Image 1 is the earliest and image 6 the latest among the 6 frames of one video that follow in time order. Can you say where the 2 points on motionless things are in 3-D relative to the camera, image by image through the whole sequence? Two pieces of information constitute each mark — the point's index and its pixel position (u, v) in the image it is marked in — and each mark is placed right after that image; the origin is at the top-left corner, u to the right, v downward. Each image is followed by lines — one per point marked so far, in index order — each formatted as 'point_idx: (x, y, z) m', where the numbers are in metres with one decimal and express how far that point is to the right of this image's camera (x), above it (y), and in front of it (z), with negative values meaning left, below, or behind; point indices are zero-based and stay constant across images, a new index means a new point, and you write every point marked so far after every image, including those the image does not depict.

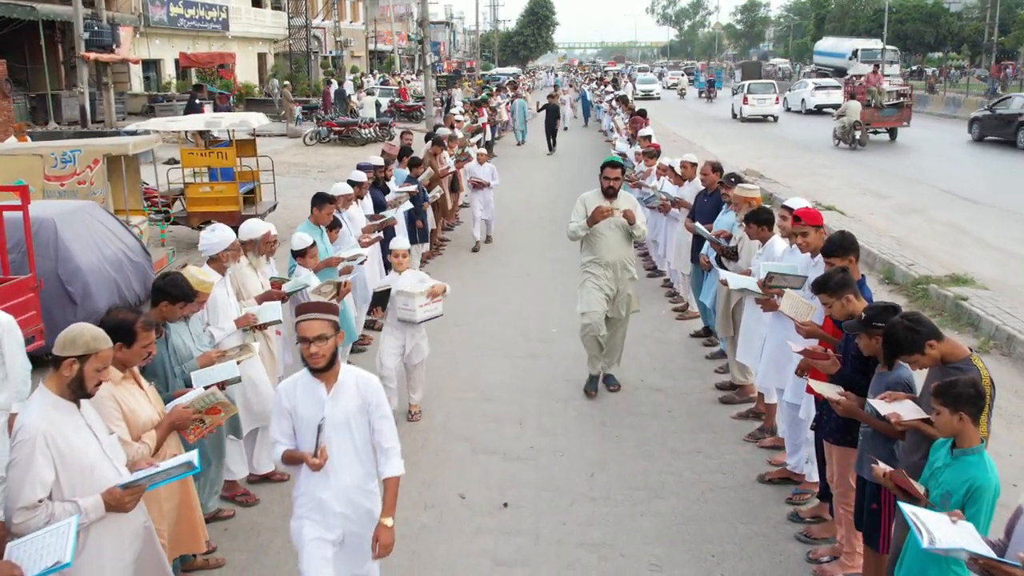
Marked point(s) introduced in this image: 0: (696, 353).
0: (+1.3, -0.5, +8.3) m
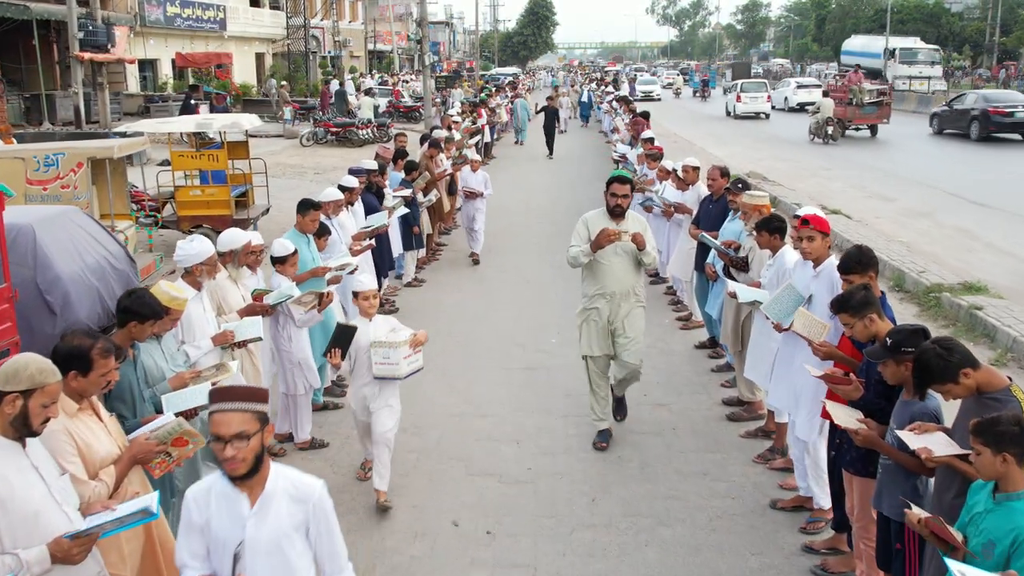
0: (+1.3, -0.5, +7.9) m
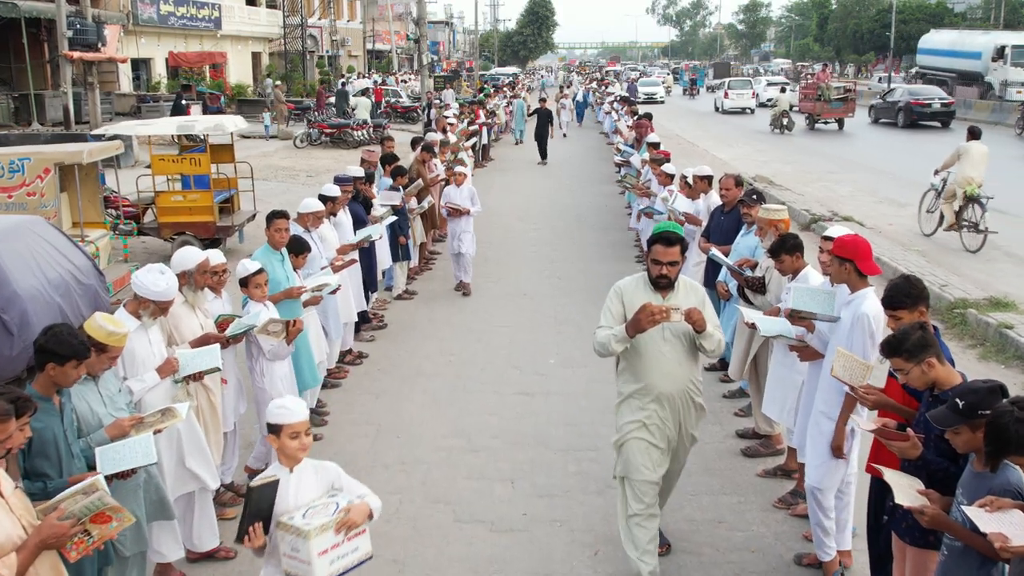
0: (+1.3, -0.6, +7.3) m
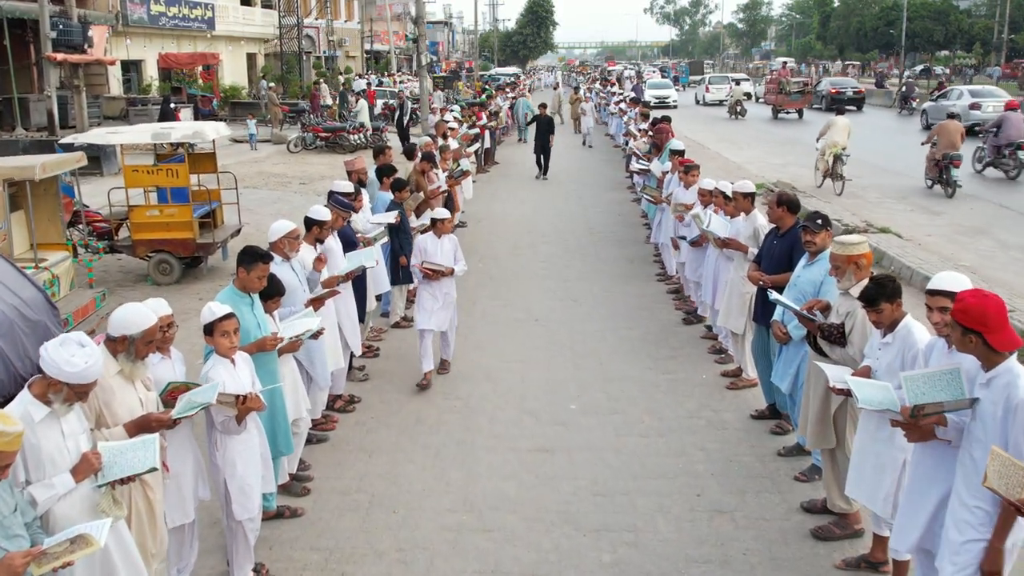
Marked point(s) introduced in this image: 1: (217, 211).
0: (+1.3, -0.9, +6.2) m
1: (-3.1, +0.8, +12.1) m
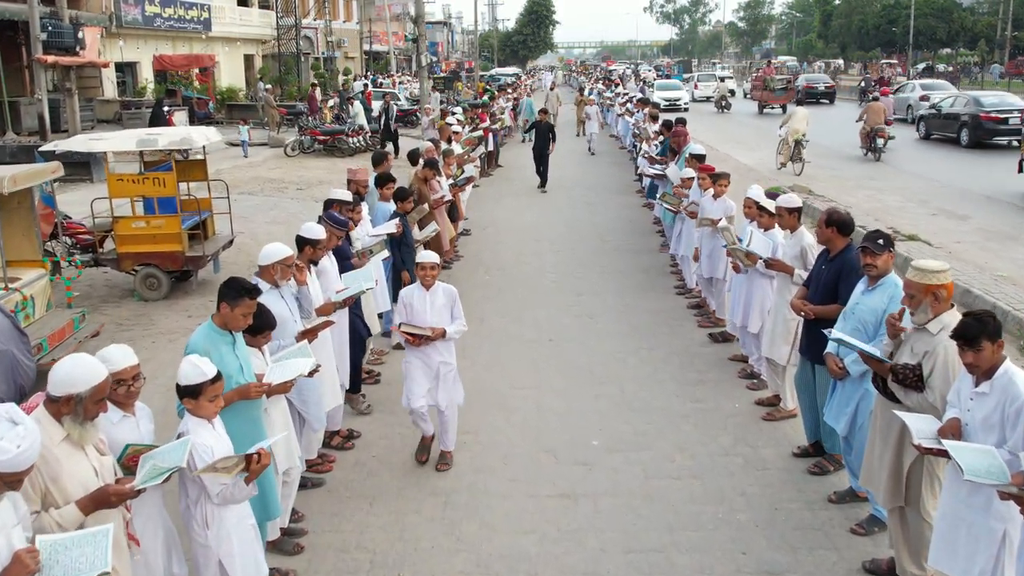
0: (+1.4, -1.0, +5.6) m
1: (-3.0, +0.7, +11.5) m
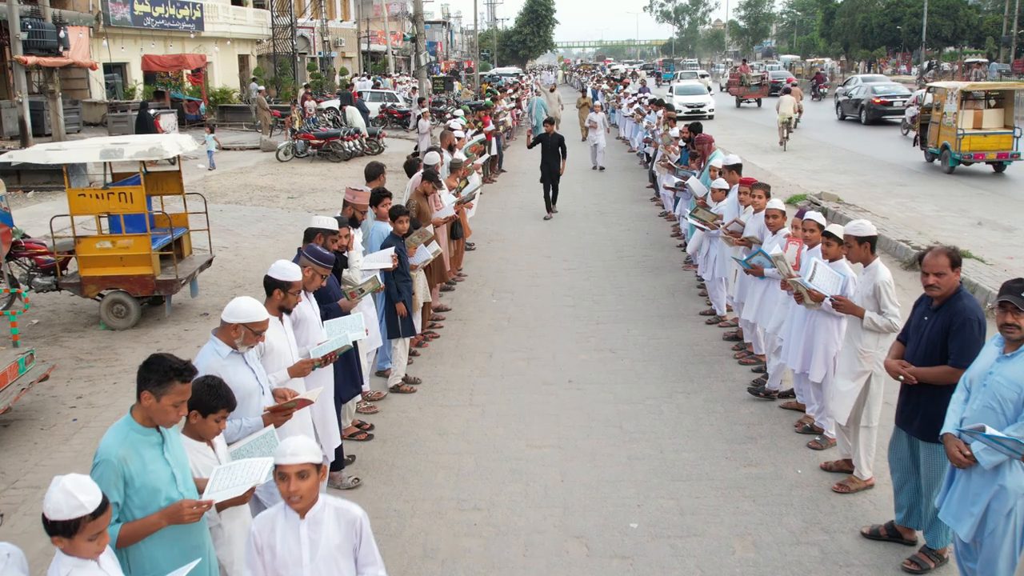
0: (+1.5, -1.2, +4.4) m
1: (-2.9, +0.4, +10.3) m
